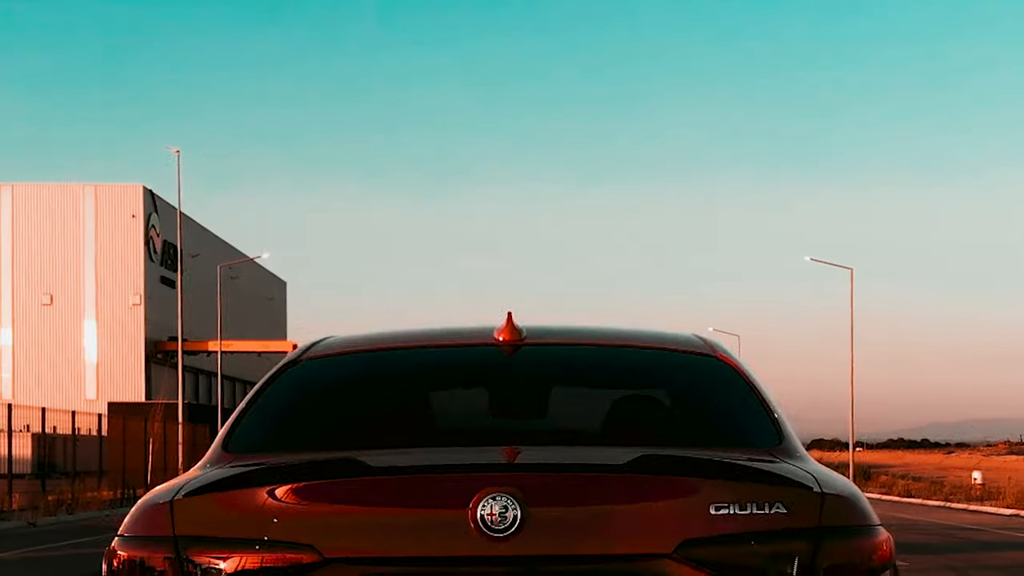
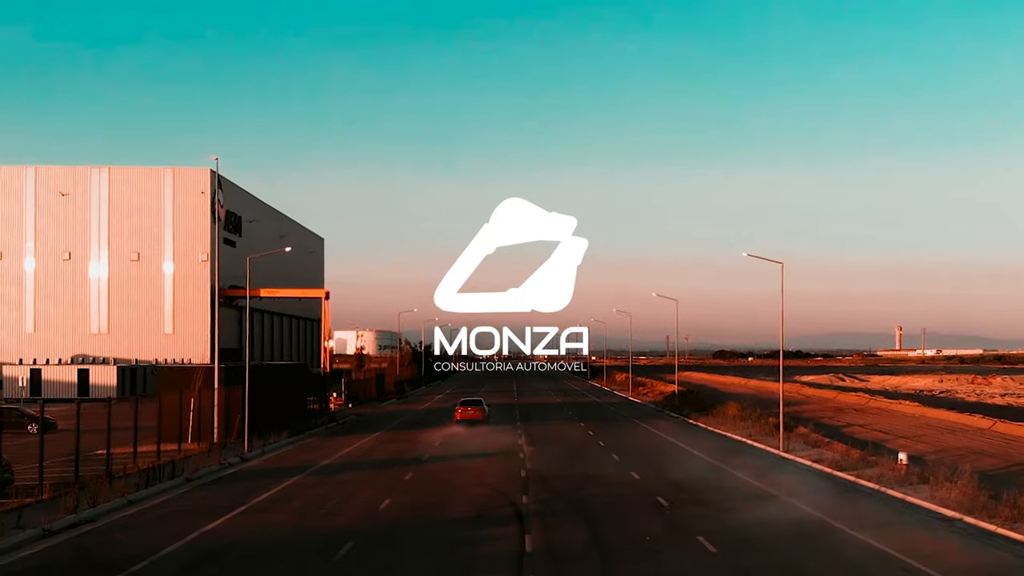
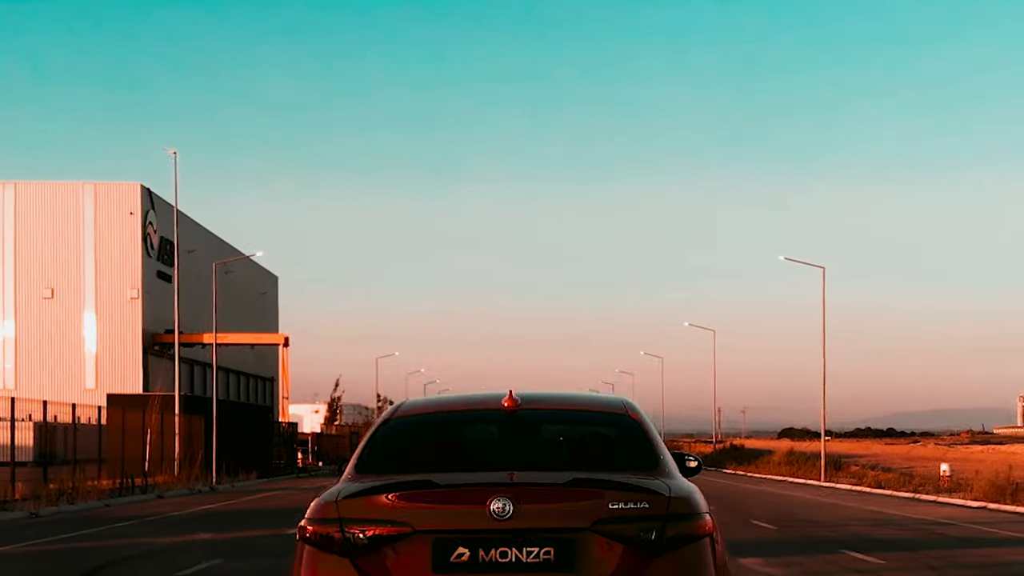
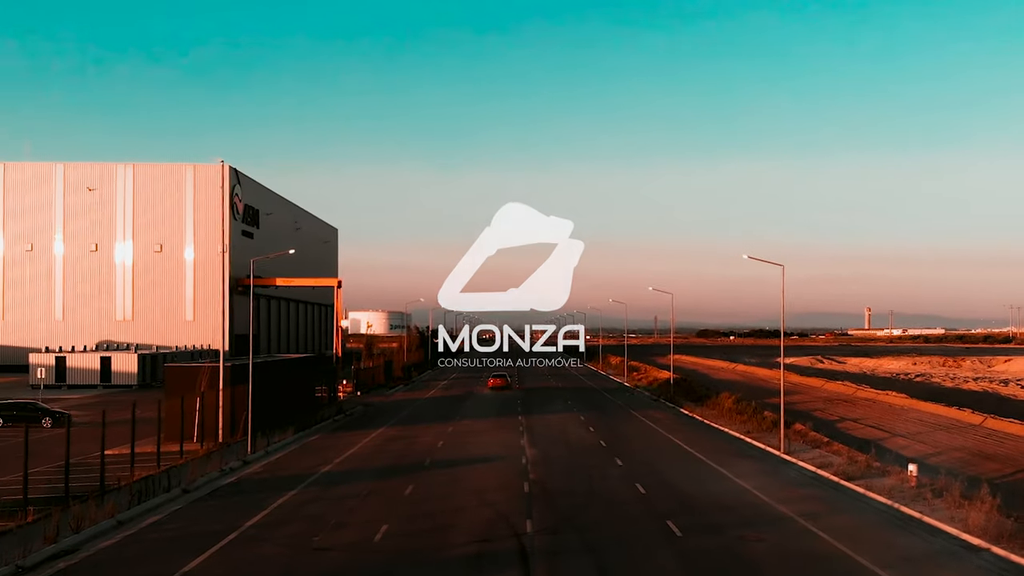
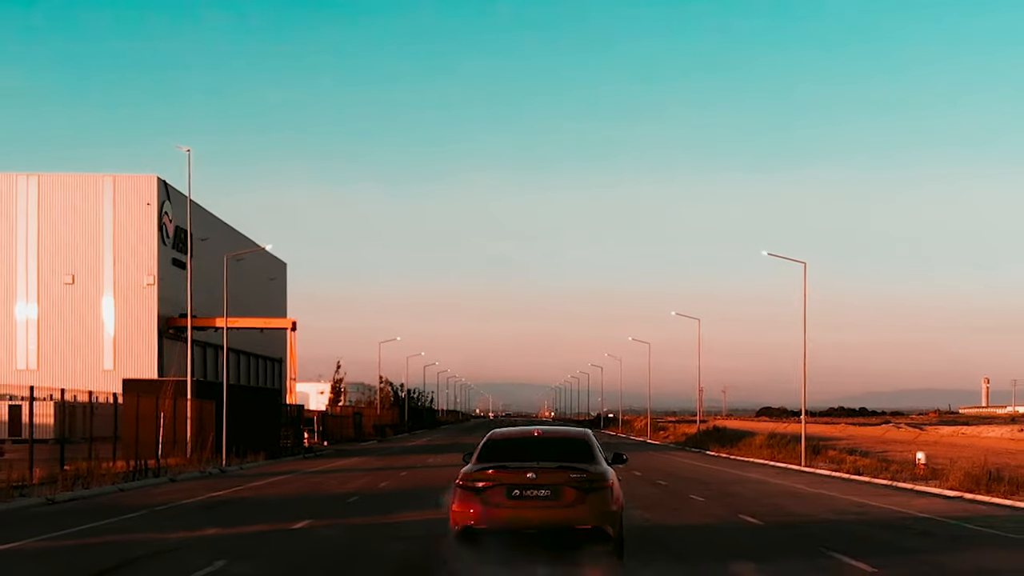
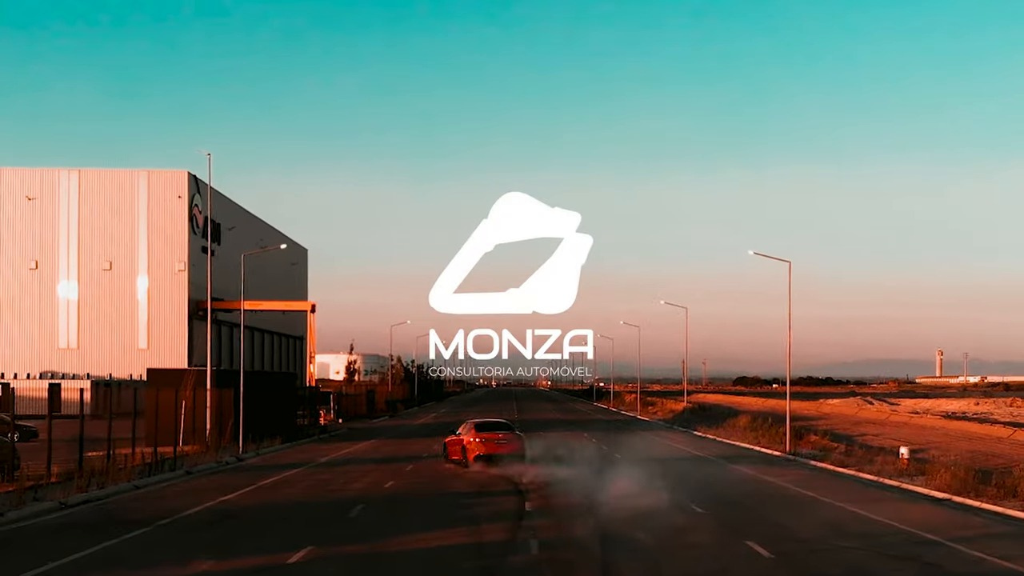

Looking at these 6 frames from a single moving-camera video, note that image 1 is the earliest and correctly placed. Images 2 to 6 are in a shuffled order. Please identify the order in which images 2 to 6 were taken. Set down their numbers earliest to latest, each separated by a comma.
3, 5, 6, 2, 4
